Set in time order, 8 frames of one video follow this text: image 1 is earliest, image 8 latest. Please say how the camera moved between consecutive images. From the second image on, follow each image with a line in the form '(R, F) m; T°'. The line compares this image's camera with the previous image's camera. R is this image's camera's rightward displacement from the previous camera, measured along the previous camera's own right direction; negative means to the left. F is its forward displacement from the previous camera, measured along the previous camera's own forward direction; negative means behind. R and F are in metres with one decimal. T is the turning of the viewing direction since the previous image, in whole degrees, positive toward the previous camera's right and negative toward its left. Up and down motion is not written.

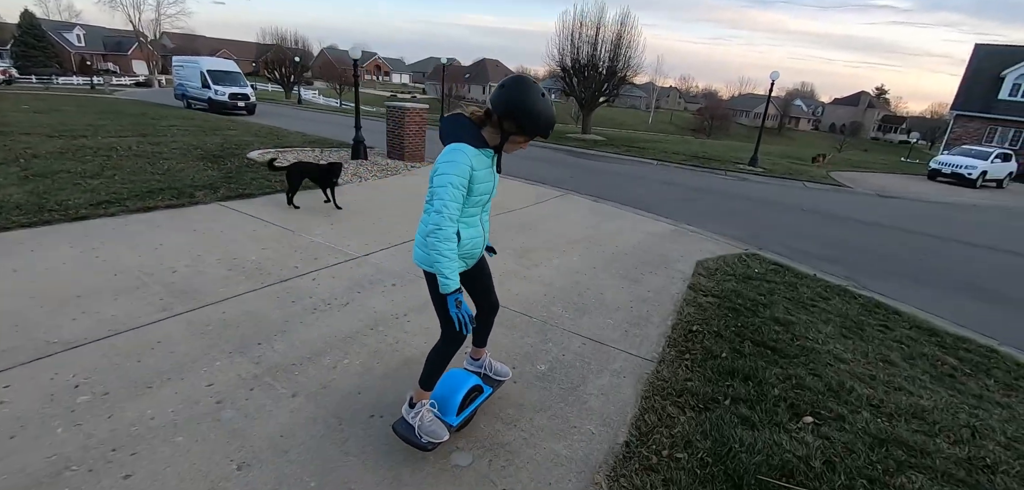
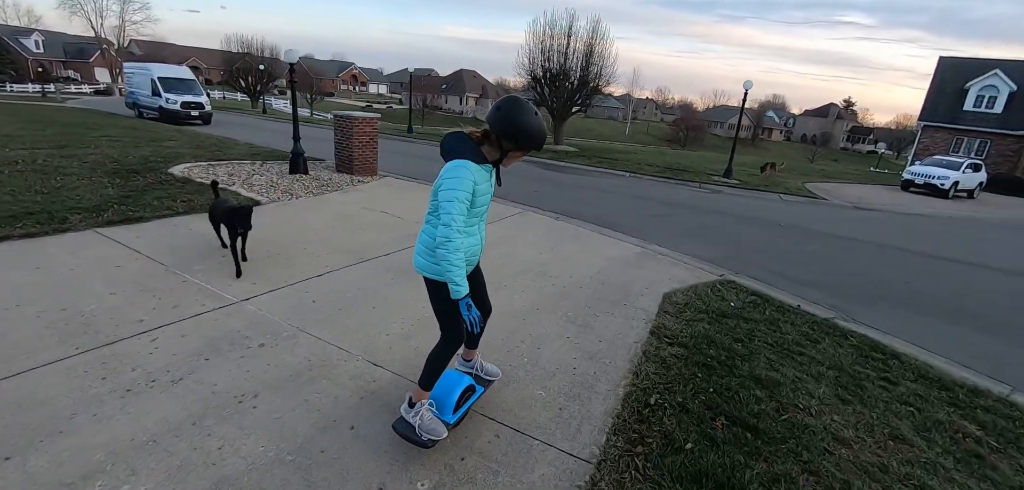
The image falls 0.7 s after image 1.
(+0.5, +0.9) m; +2°
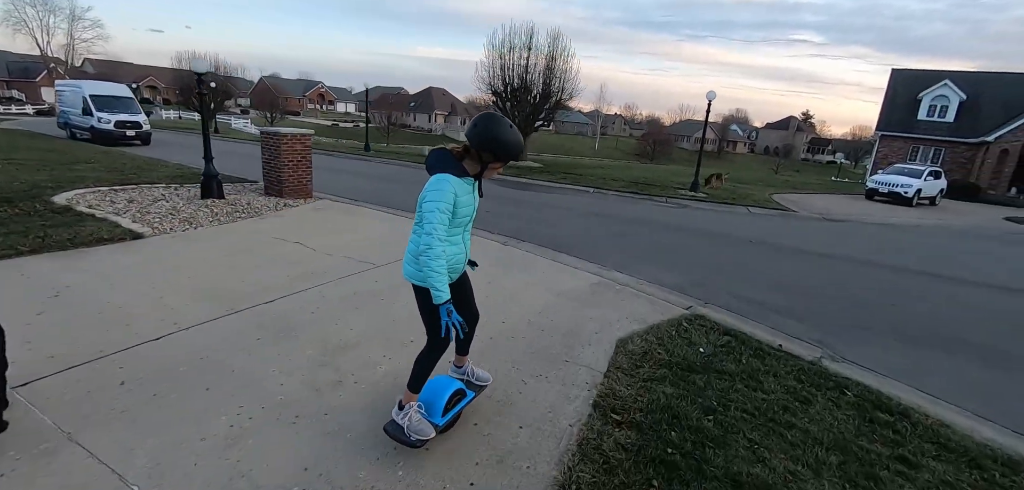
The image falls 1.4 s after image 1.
(+0.5, +1.0) m; +3°
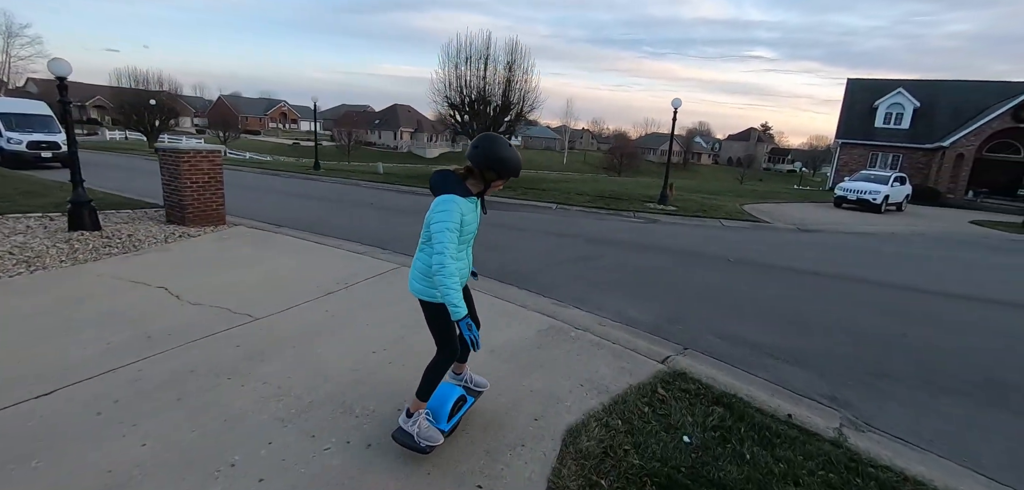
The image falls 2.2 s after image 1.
(+0.5, +1.3) m; +3°
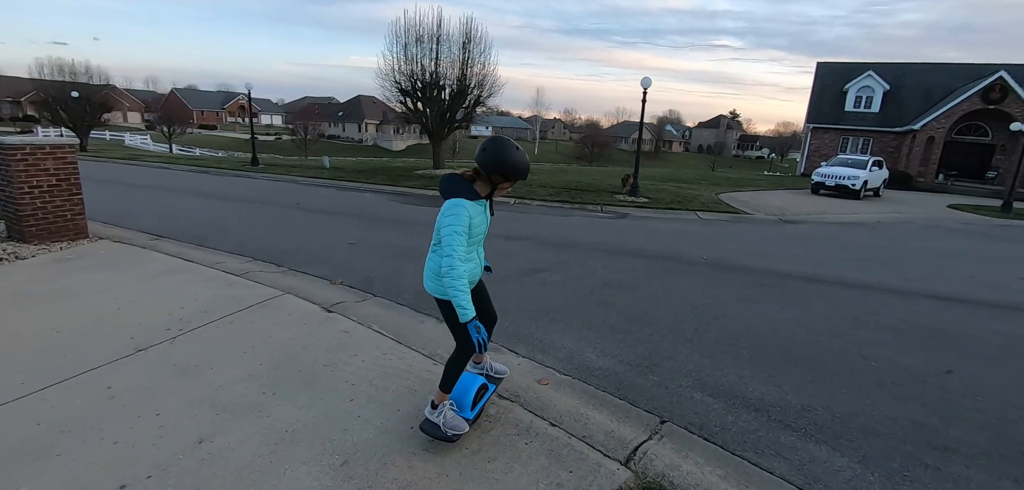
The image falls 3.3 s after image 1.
(+0.6, +1.6) m; +3°
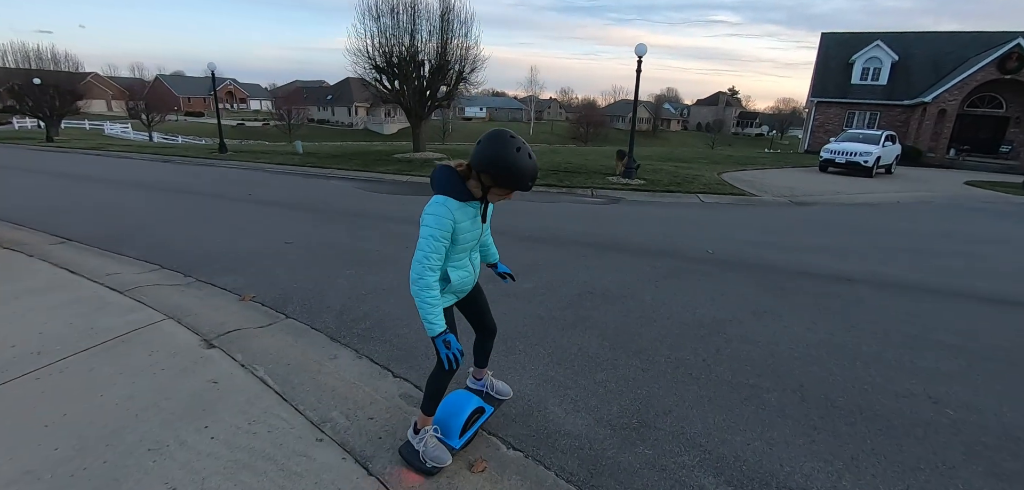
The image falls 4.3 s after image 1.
(+0.4, +1.2) m; 0°
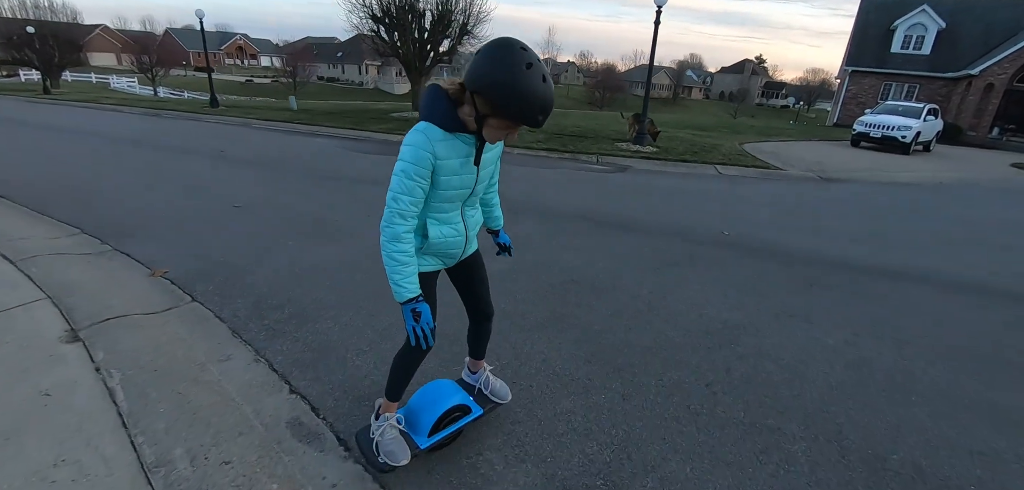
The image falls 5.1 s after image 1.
(+0.3, +0.8) m; -1°
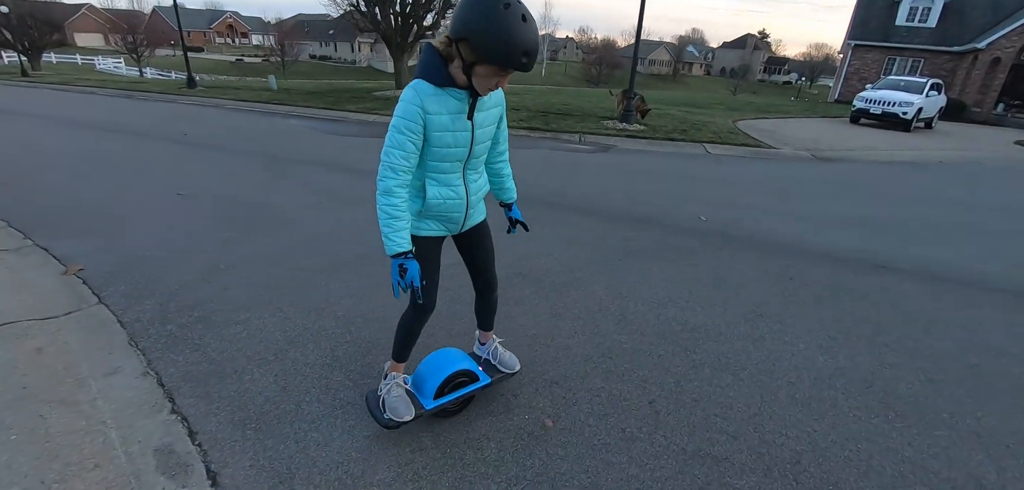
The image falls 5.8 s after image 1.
(+0.4, +0.3) m; 0°
